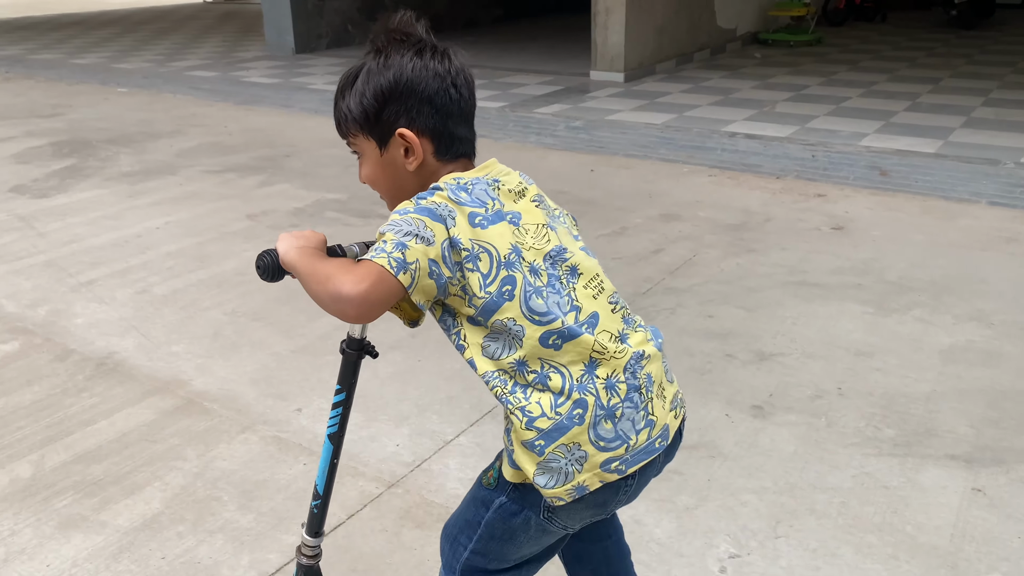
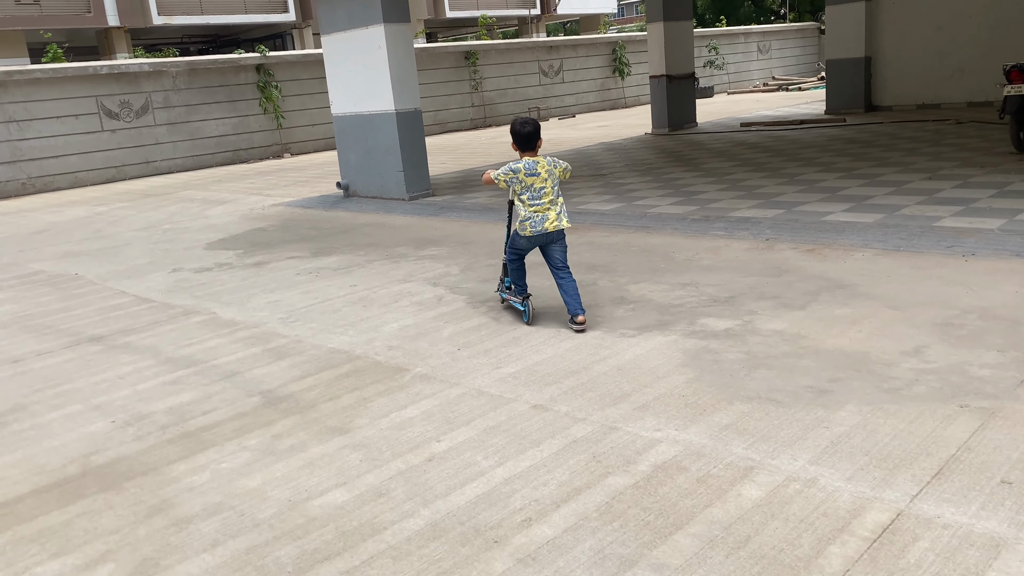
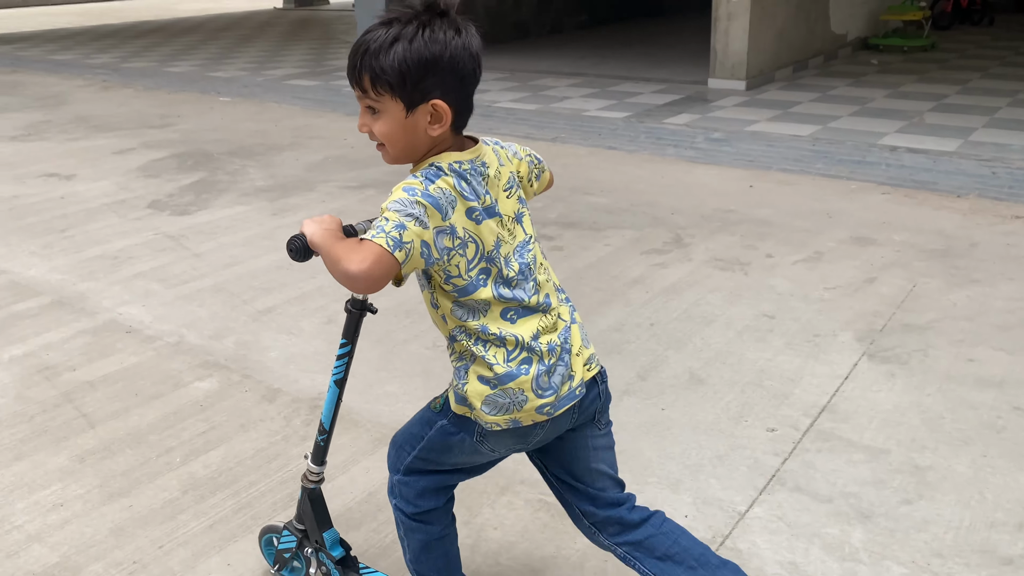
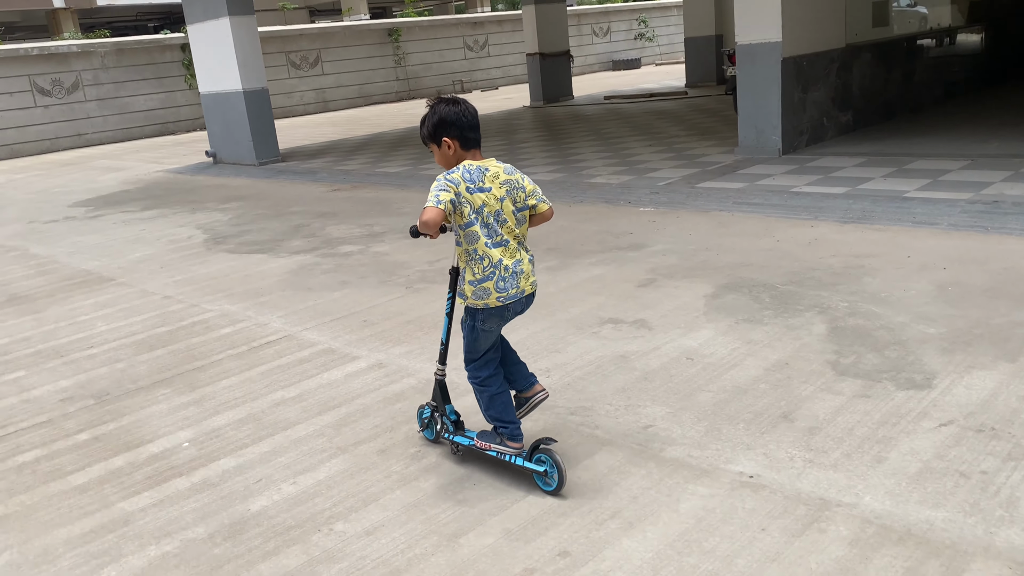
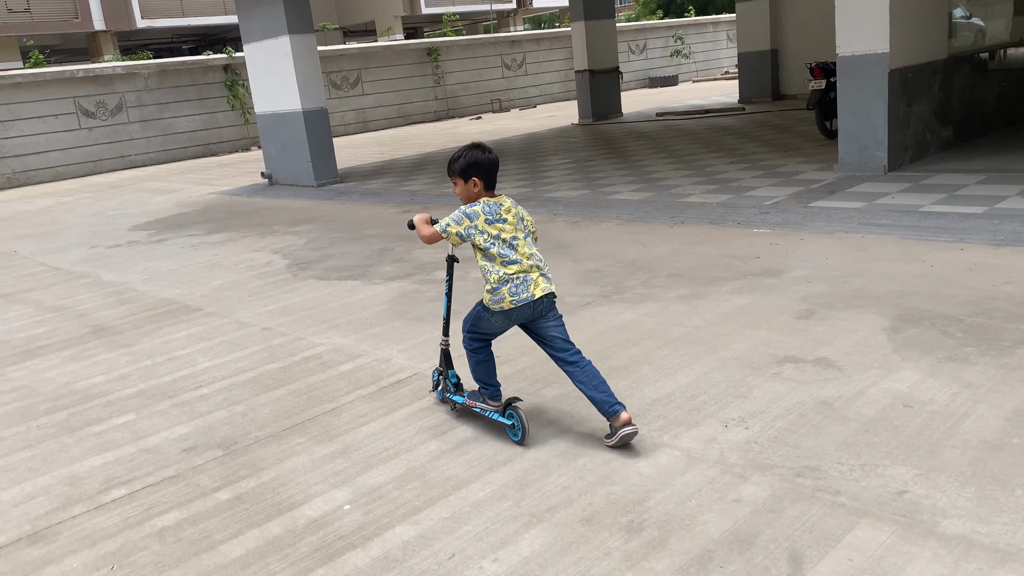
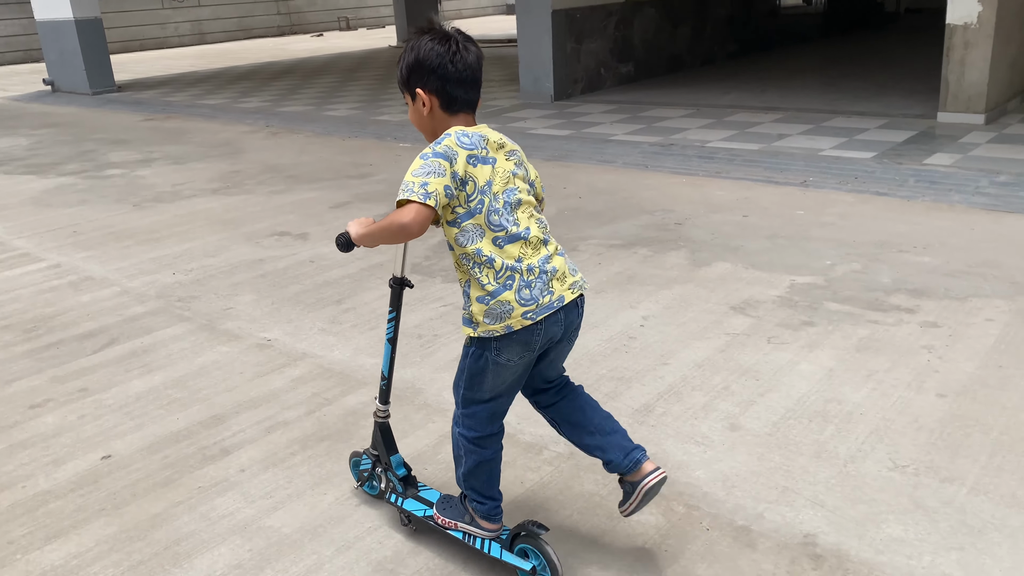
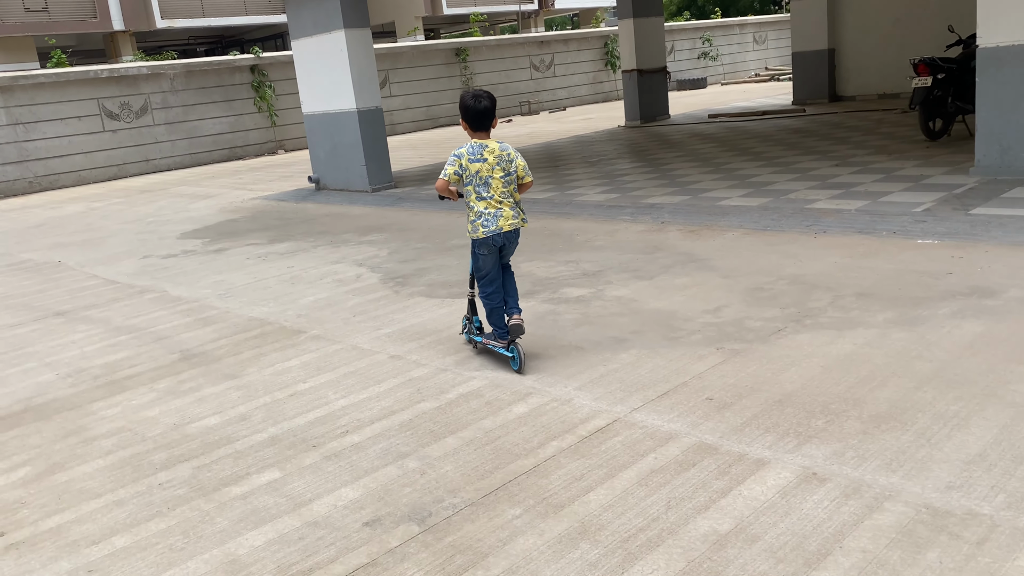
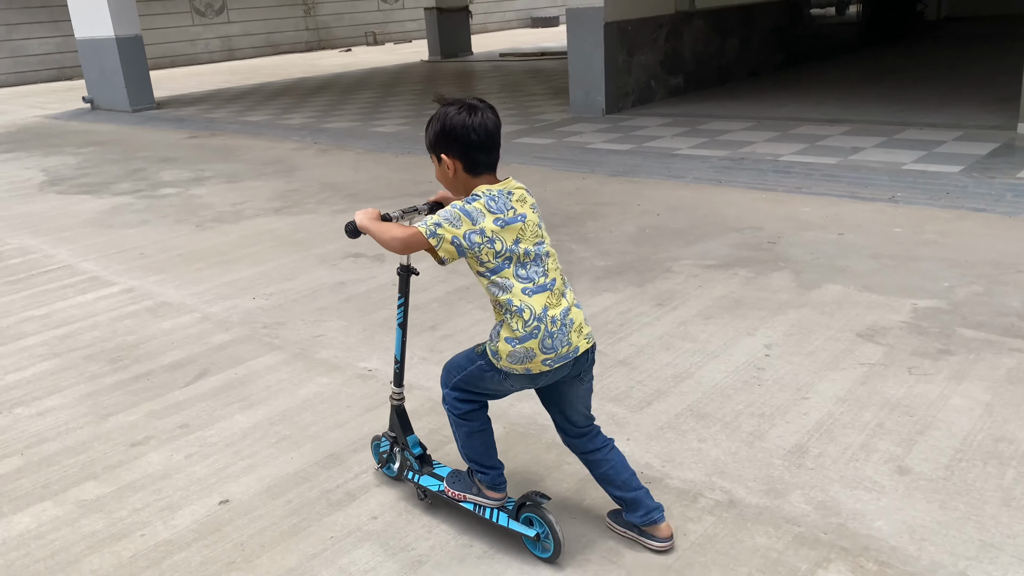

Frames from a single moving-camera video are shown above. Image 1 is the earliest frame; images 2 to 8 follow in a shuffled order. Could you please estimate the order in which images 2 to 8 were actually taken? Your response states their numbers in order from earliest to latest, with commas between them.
3, 6, 8, 4, 5, 7, 2
